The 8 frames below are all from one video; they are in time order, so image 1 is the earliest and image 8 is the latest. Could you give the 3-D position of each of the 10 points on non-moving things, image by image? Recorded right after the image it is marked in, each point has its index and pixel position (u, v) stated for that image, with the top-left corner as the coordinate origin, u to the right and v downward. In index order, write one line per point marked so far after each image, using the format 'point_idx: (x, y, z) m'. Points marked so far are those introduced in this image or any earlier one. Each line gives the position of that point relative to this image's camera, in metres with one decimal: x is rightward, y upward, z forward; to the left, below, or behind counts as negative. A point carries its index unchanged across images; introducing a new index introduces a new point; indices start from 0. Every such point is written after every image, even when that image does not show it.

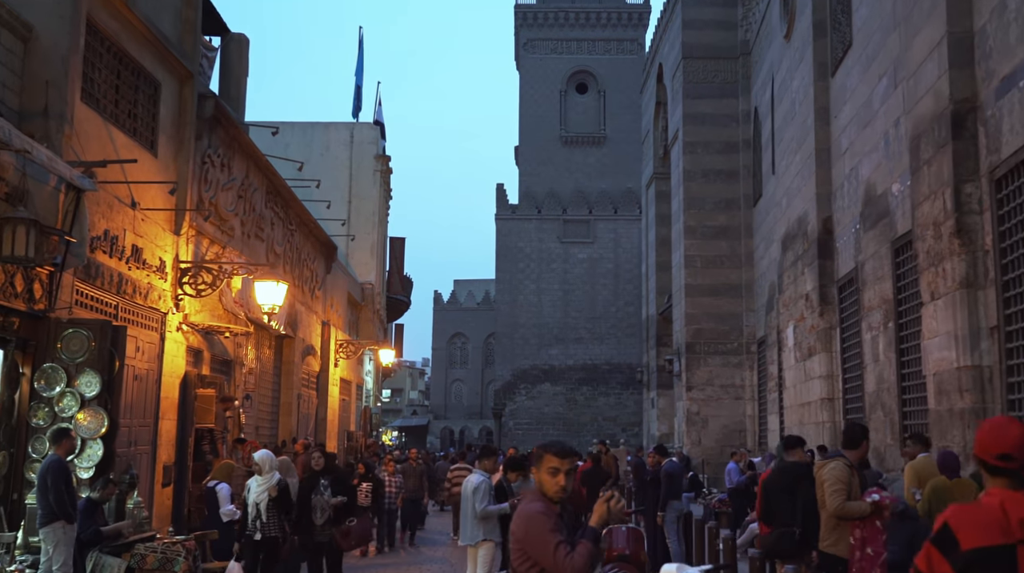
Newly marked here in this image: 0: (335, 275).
0: (-3.0, +0.2, +18.6) m
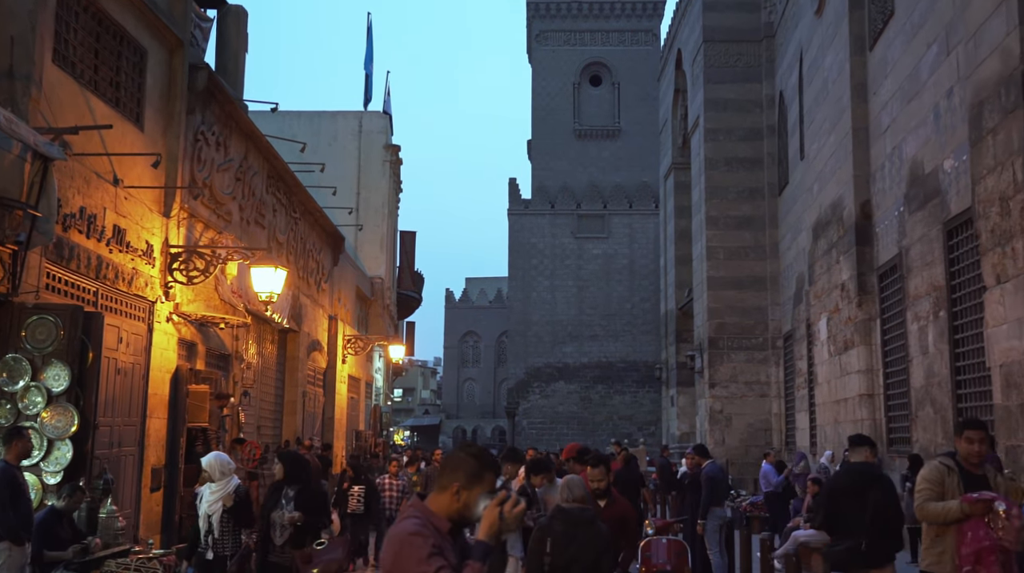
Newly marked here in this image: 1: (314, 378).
0: (-2.7, +0.3, +17.7) m
1: (-2.8, -1.3, +15.8) m
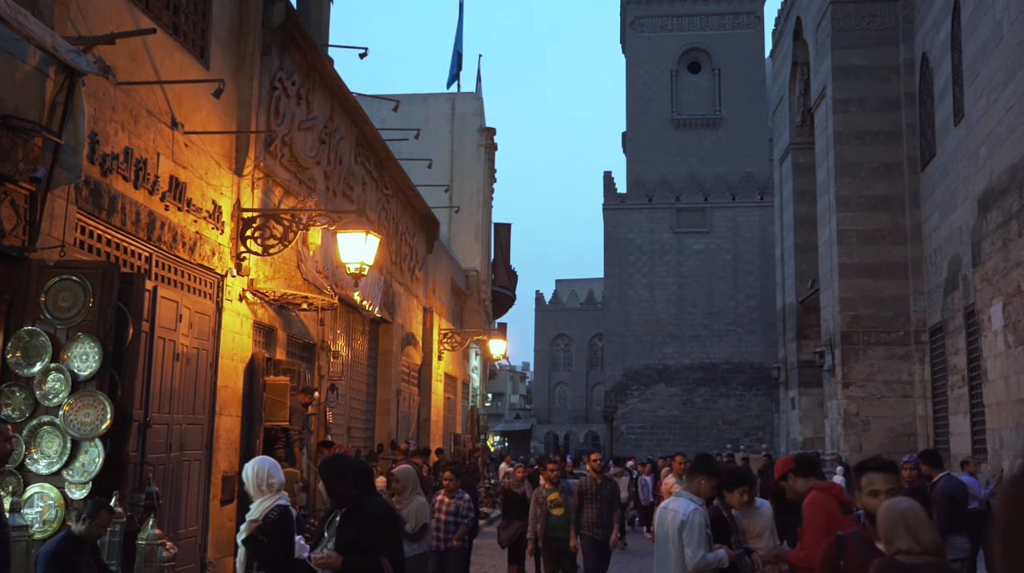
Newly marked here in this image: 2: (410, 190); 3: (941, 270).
0: (-1.1, +0.5, +16.1) m
1: (-1.3, -1.1, +14.2) m
2: (-1.2, +1.2, +13.5) m
3: (+6.4, +0.3, +16.9) m
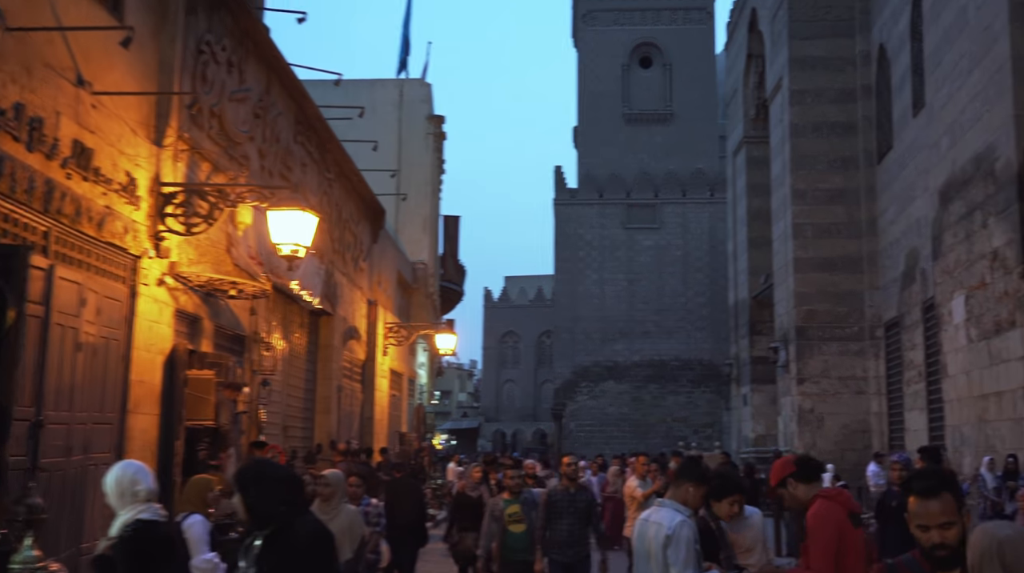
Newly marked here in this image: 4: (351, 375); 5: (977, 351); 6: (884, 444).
0: (-1.8, +0.6, +15.5) m
1: (-2.0, -1.0, +13.5) m
2: (-1.8, +1.3, +12.8) m
3: (+5.7, +0.3, +16.6) m
4: (-2.0, -1.1, +13.5) m
5: (+4.9, -0.7, +11.9) m
6: (+5.7, -2.4, +17.3) m
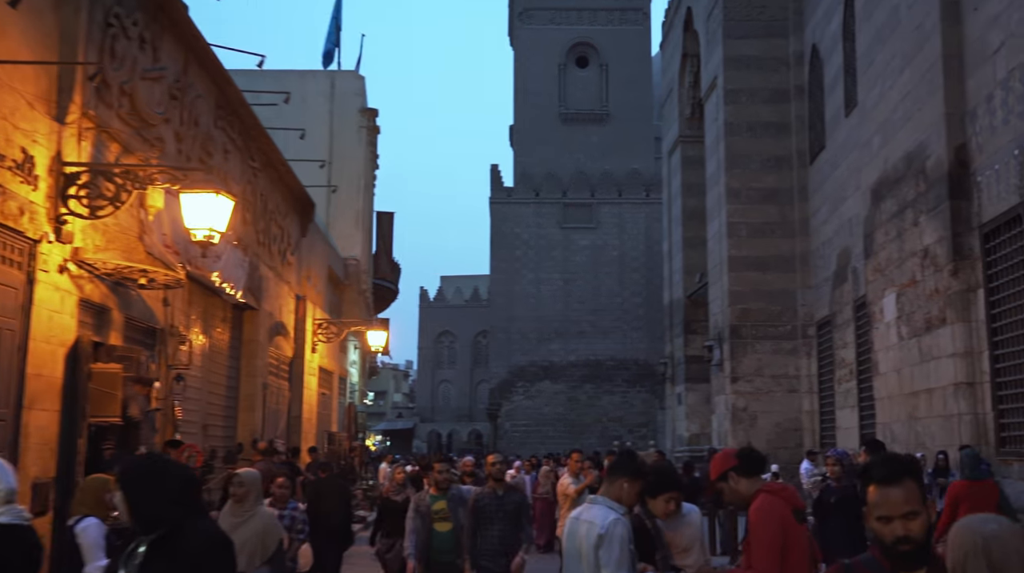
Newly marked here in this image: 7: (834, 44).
0: (-2.7, +0.6, +15.1) m
1: (-2.8, -0.9, +13.2) m
2: (-2.6, +1.3, +12.5) m
3: (+4.7, +0.4, +16.7) m
4: (-2.8, -1.0, +13.2) m
5: (+4.2, -0.7, +12.0) m
6: (+4.7, -2.4, +17.4) m
7: (+4.7, +3.5, +16.2) m
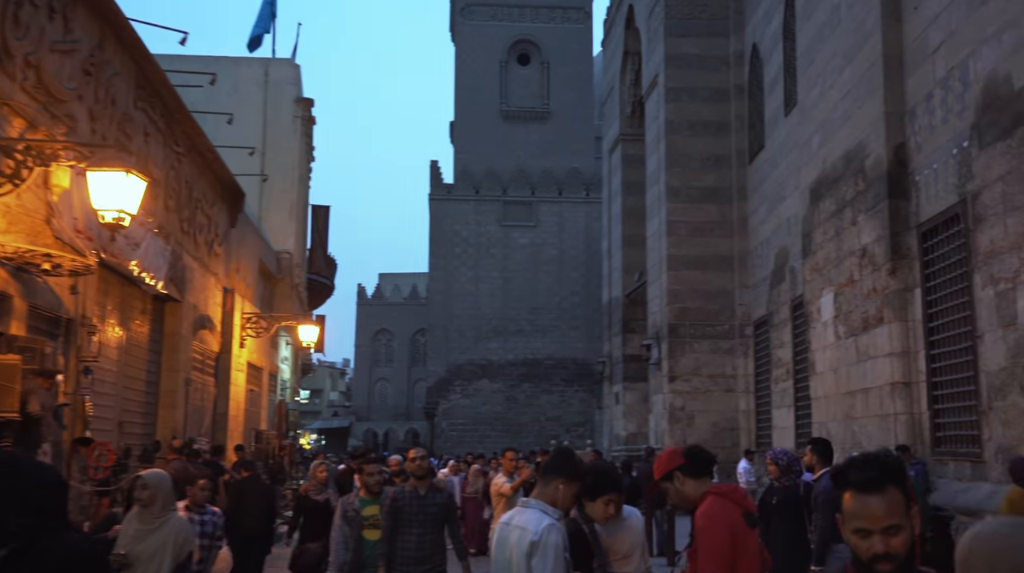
0: (-3.5, +0.7, +14.7) m
1: (-3.5, -0.8, +12.8) m
2: (-3.2, +1.4, +12.1) m
3: (+3.8, +0.4, +16.6) m
4: (-3.5, -0.9, +12.8) m
5: (+3.5, -0.7, +11.9) m
6: (+3.7, -2.4, +17.4) m
7: (+3.8, +3.5, +16.2) m
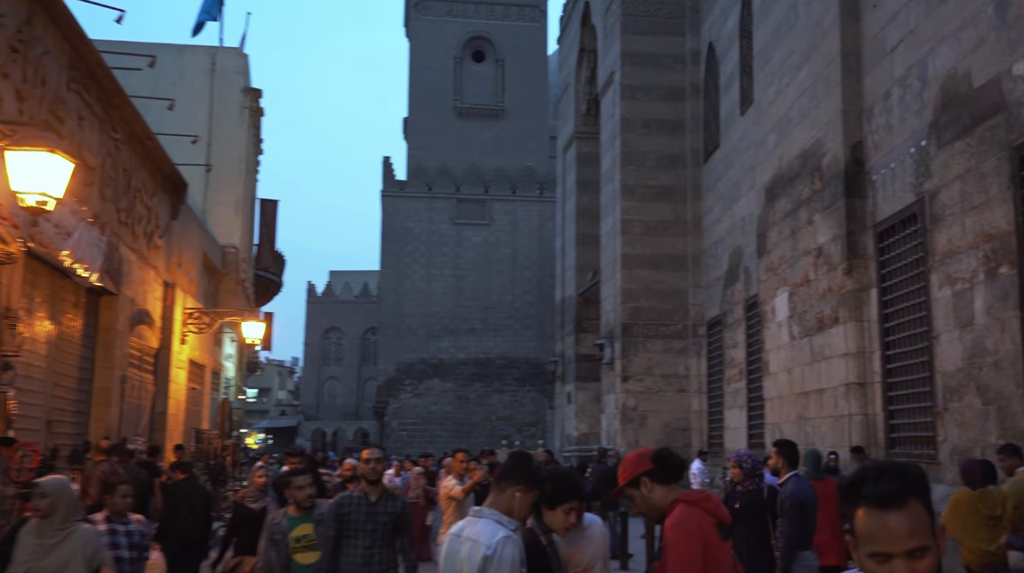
0: (-4.2, +0.8, +14.3) m
1: (-4.0, -0.8, +12.4) m
2: (-3.7, +1.5, +11.8) m
3: (+3.1, +0.4, +16.6) m
4: (-4.1, -0.9, +12.4) m
5: (+3.0, -0.7, +11.8) m
6: (+3.0, -2.4, +17.3) m
7: (+3.1, +3.5, +16.1) m
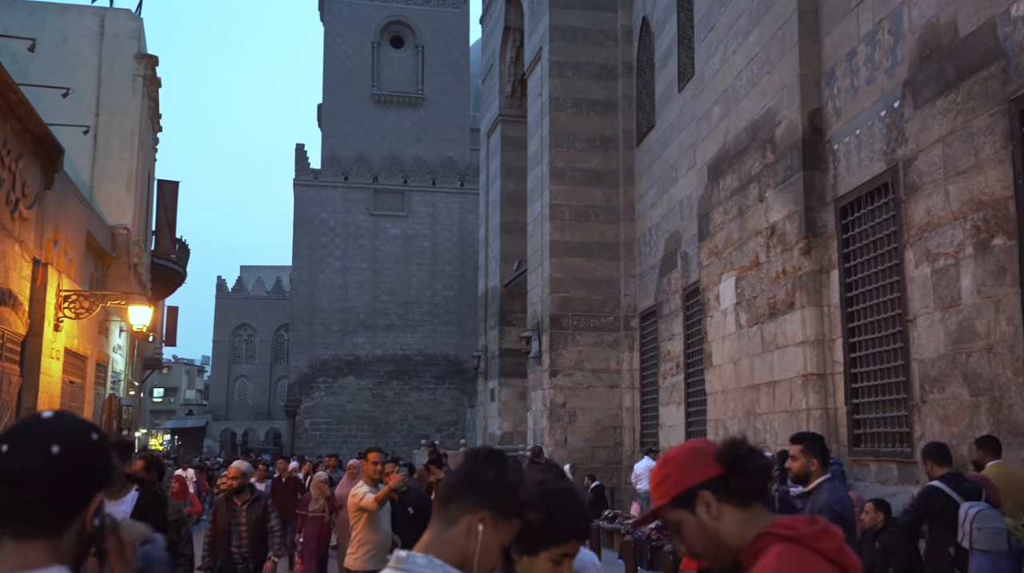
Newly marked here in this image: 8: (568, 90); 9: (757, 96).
0: (-5.1, +1.0, +12.8) m
1: (-4.8, -0.6, +10.9) m
2: (-4.5, +1.7, +10.3) m
3: (+2.0, +0.5, +15.6) m
4: (-4.8, -0.7, +10.9) m
5: (+2.3, -0.5, +10.9) m
6: (+1.8, -2.2, +16.3) m
7: (+2.1, +3.7, +15.1) m
8: (+0.9, +3.0, +17.0) m
9: (+2.3, +1.8, +10.8) m
